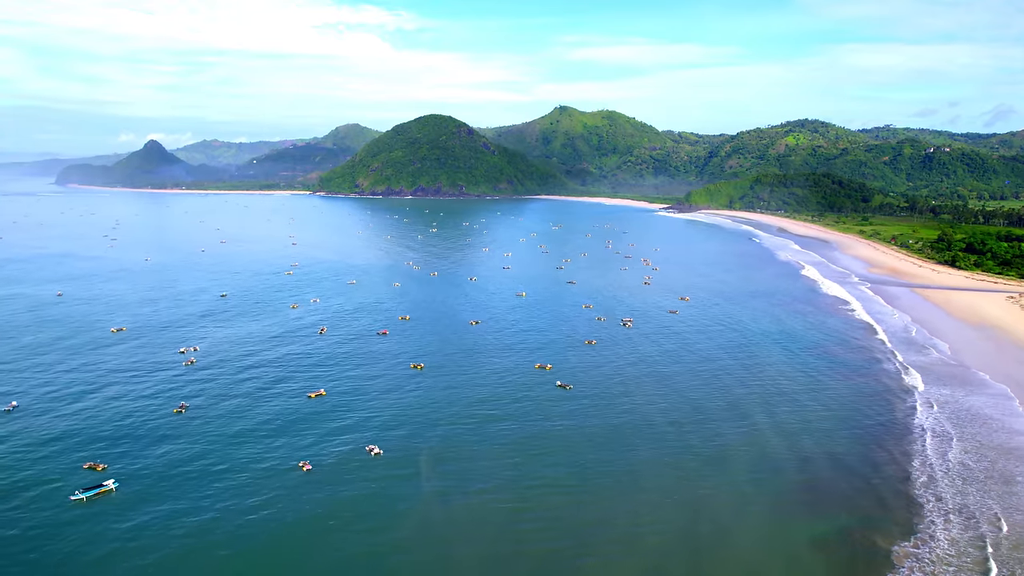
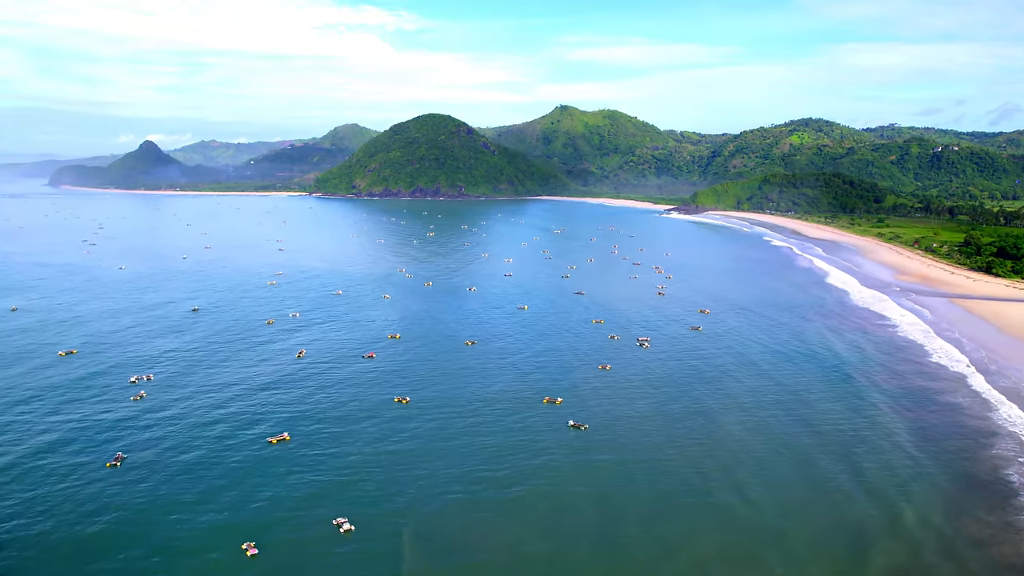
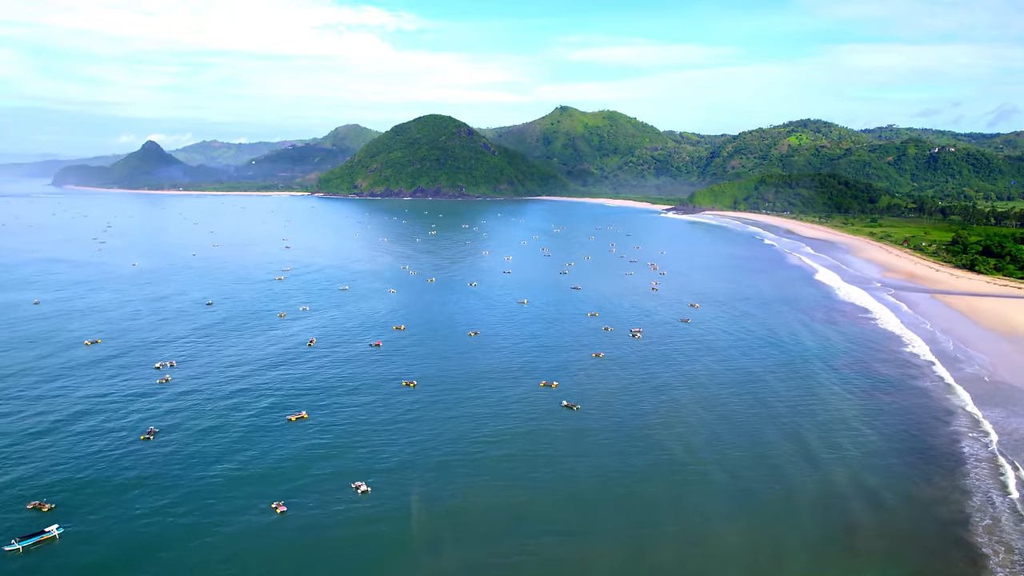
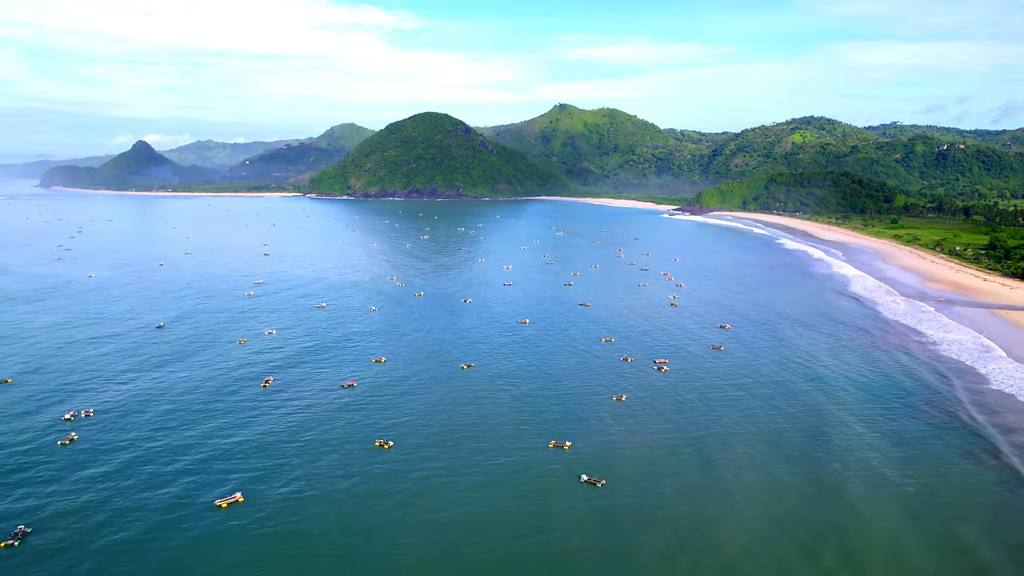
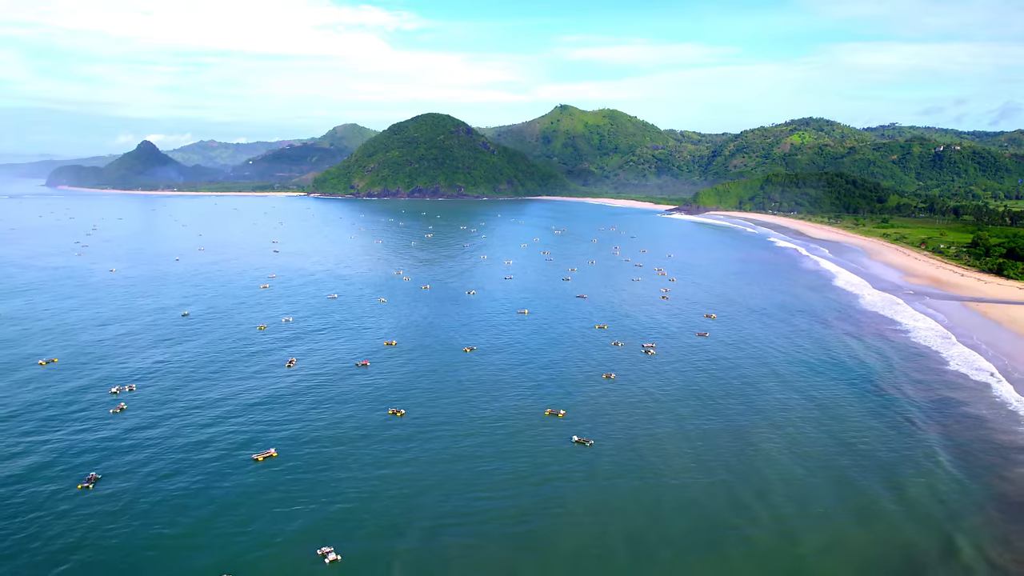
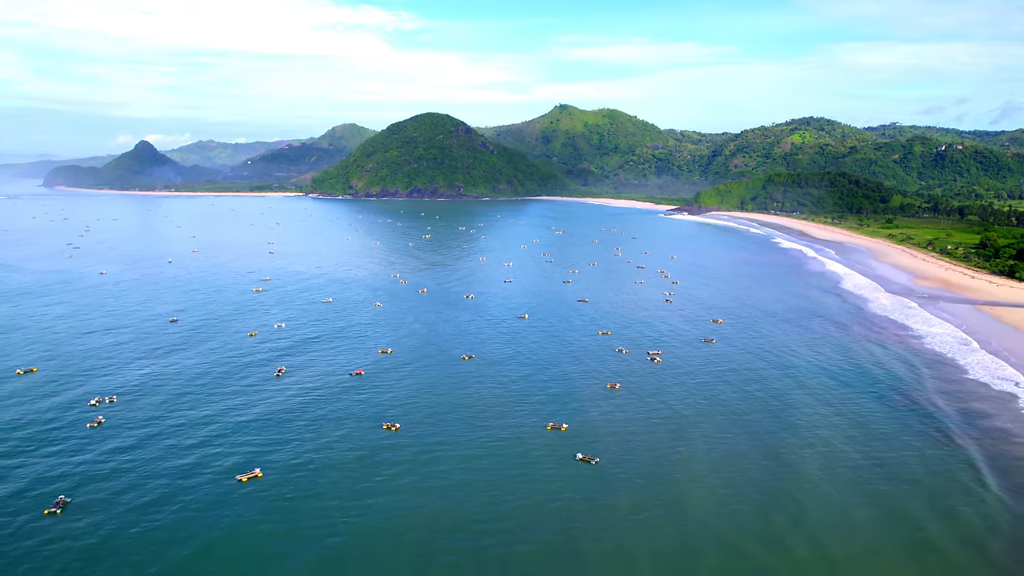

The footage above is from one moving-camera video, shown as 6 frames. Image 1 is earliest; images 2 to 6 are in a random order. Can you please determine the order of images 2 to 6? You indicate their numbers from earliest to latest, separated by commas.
3, 2, 5, 6, 4
